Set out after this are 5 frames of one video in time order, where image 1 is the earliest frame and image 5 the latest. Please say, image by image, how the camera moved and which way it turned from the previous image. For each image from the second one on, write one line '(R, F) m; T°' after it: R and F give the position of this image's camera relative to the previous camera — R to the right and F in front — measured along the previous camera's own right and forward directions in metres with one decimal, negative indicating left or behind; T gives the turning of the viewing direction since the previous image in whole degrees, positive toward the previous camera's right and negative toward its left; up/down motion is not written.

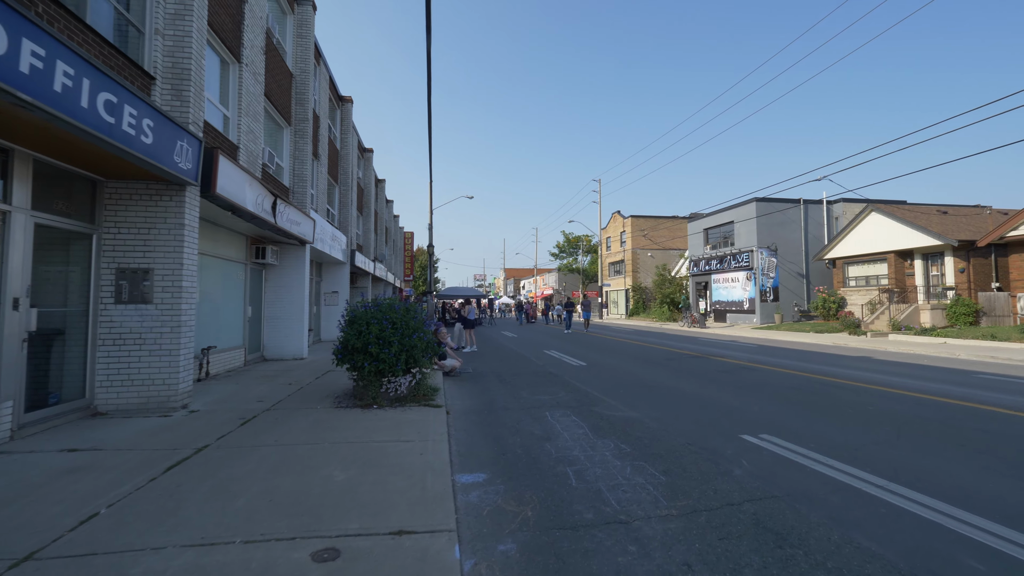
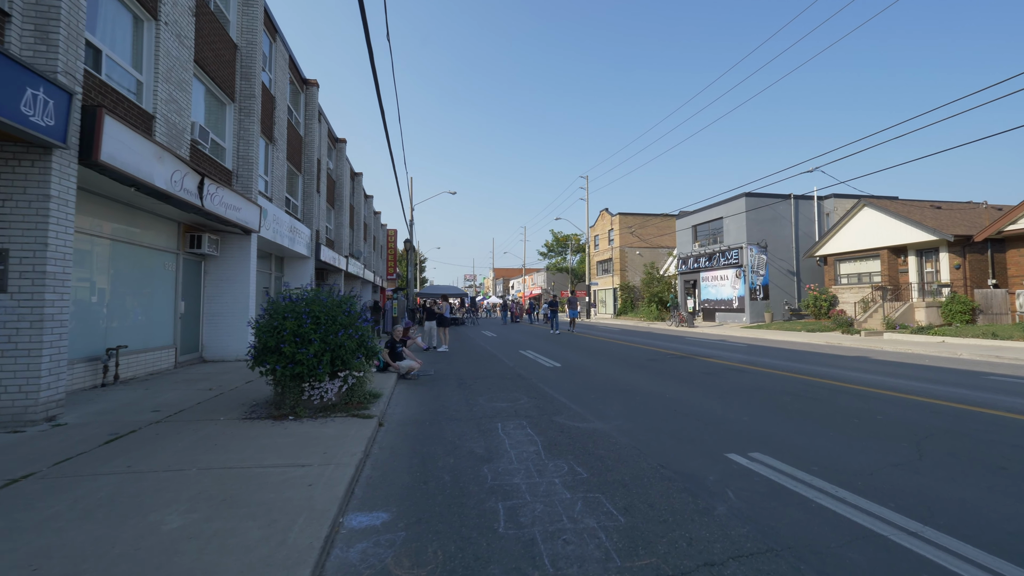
(+0.6, +1.2) m; +1°
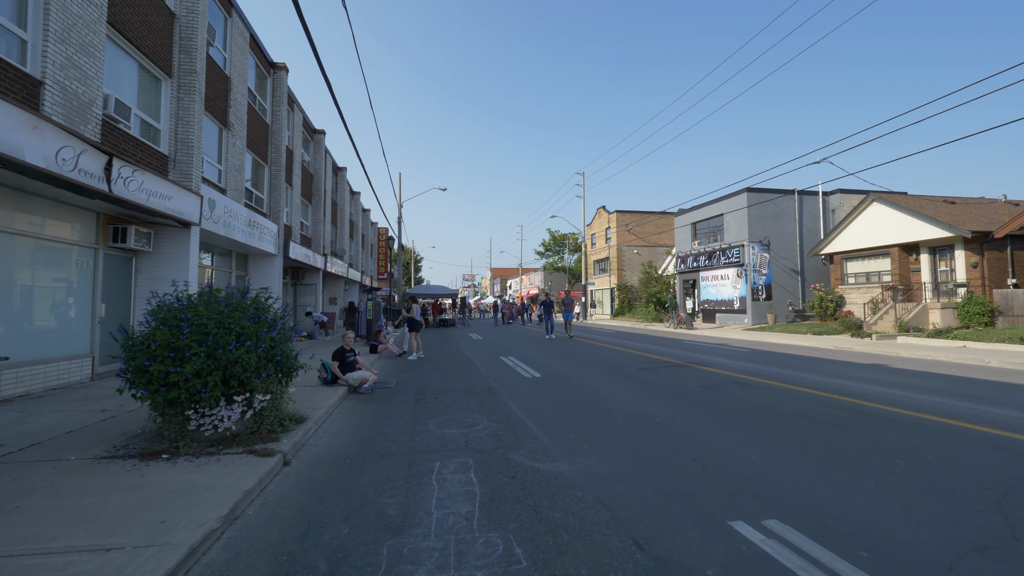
(+0.6, +1.5) m; 0°
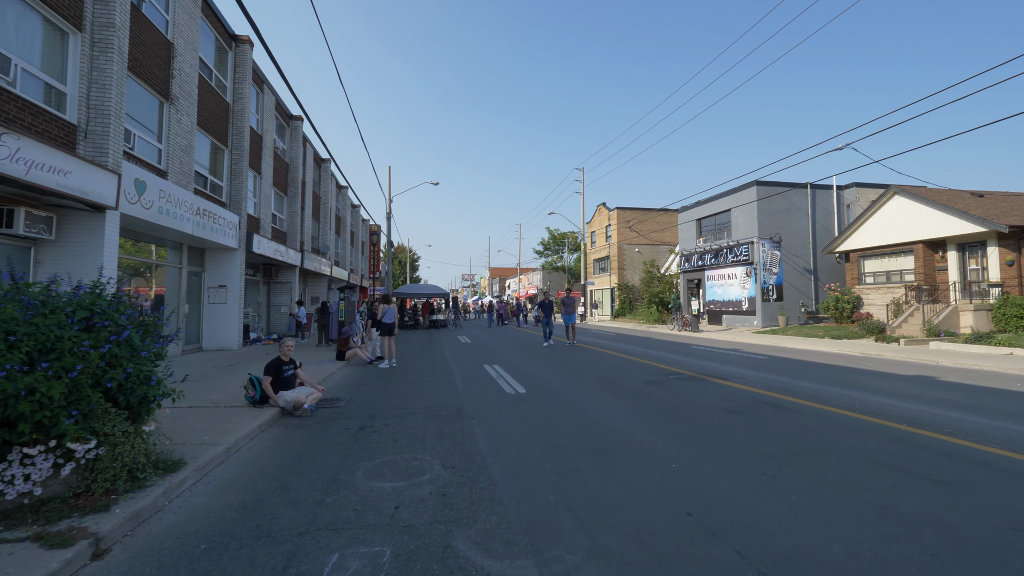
(+0.4, +1.9) m; 0°
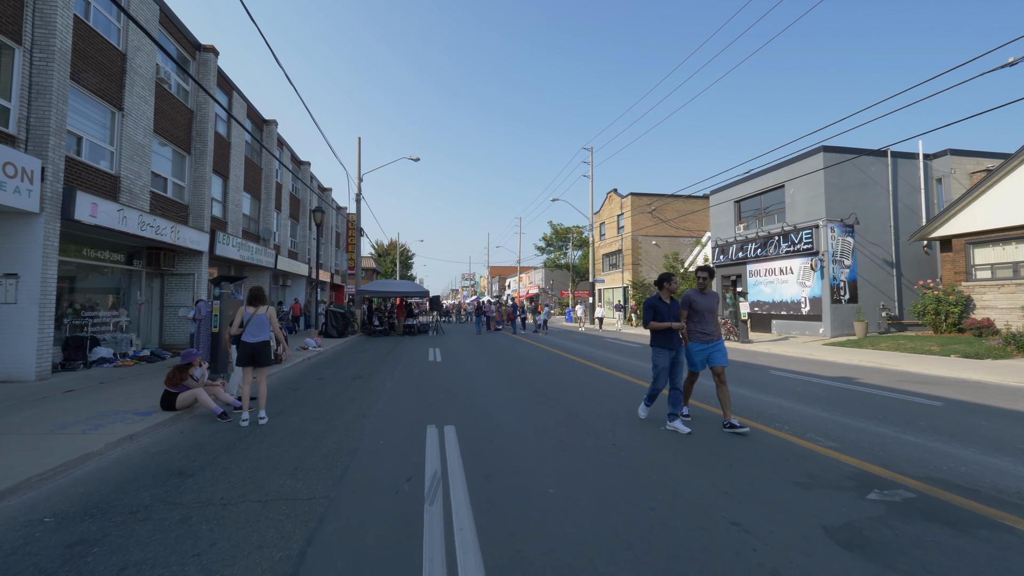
(+0.4, +6.4) m; 0°
